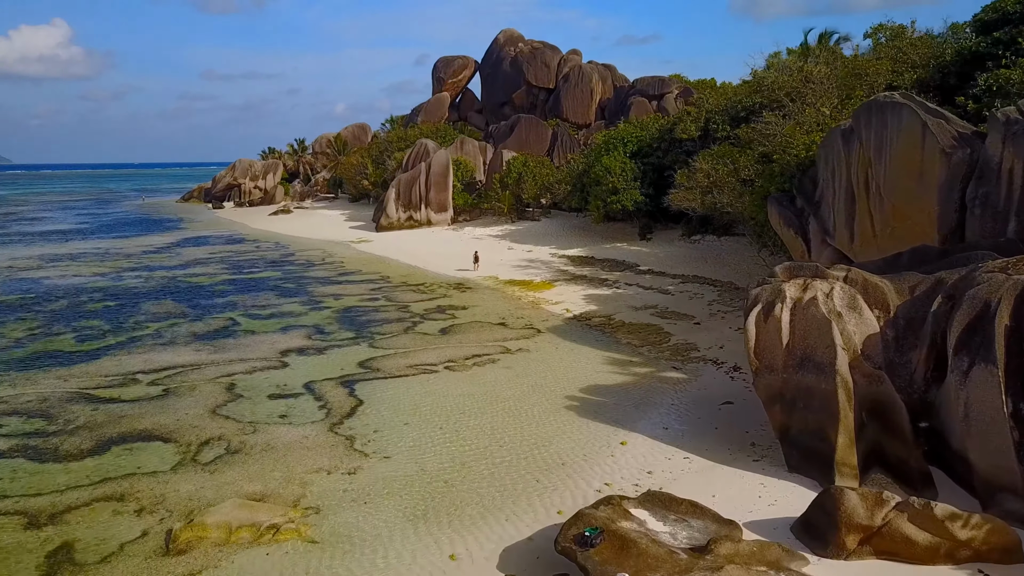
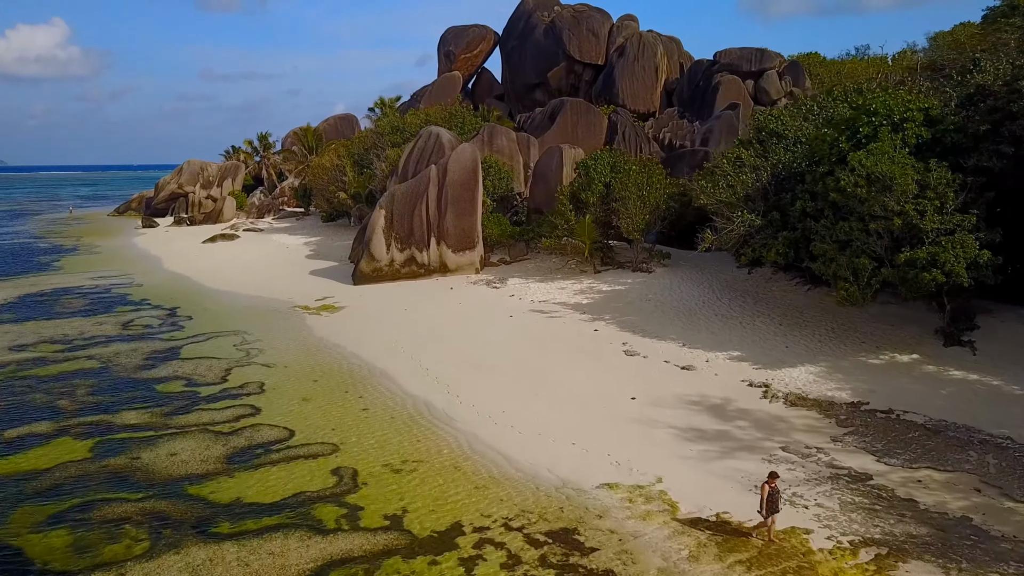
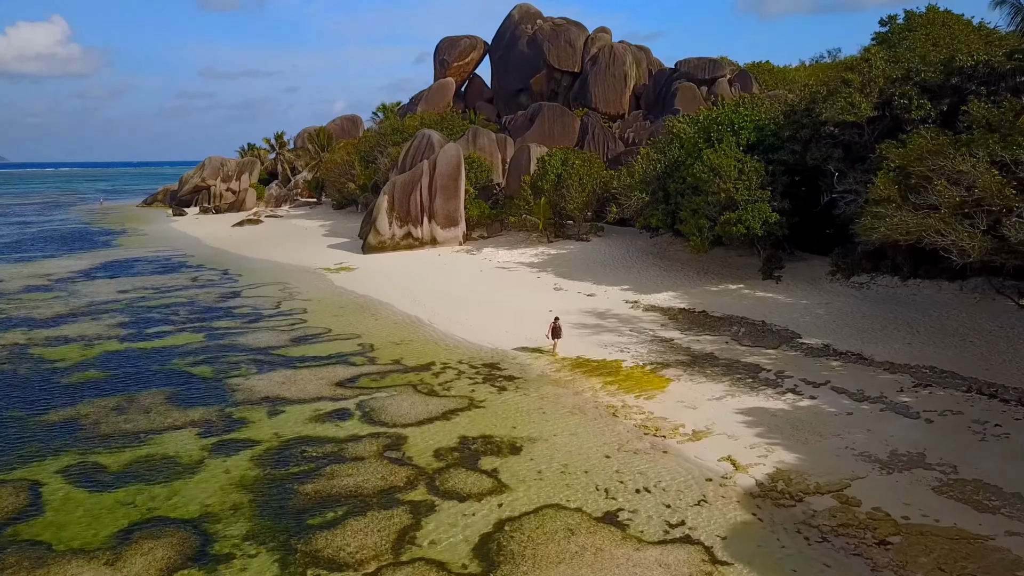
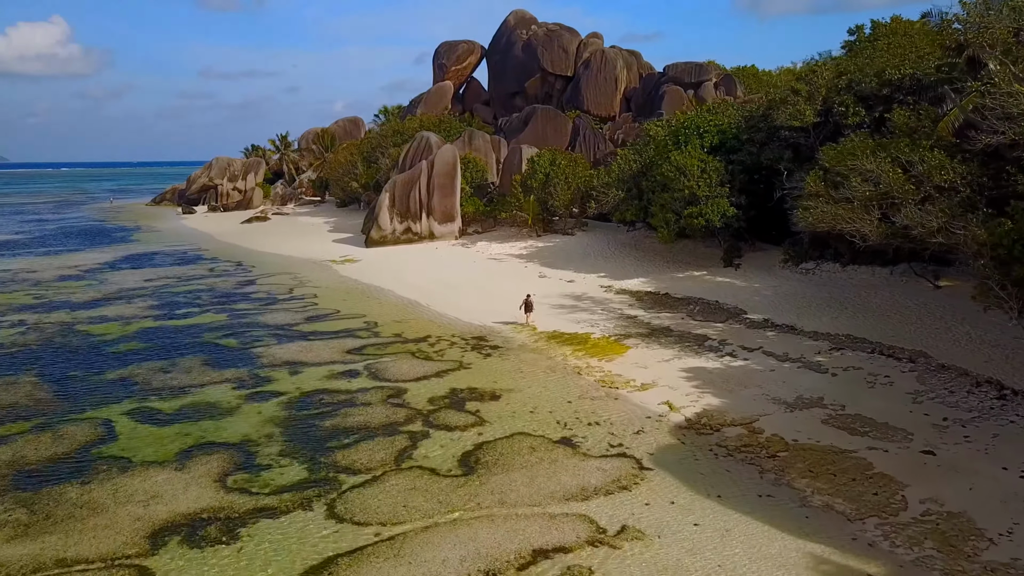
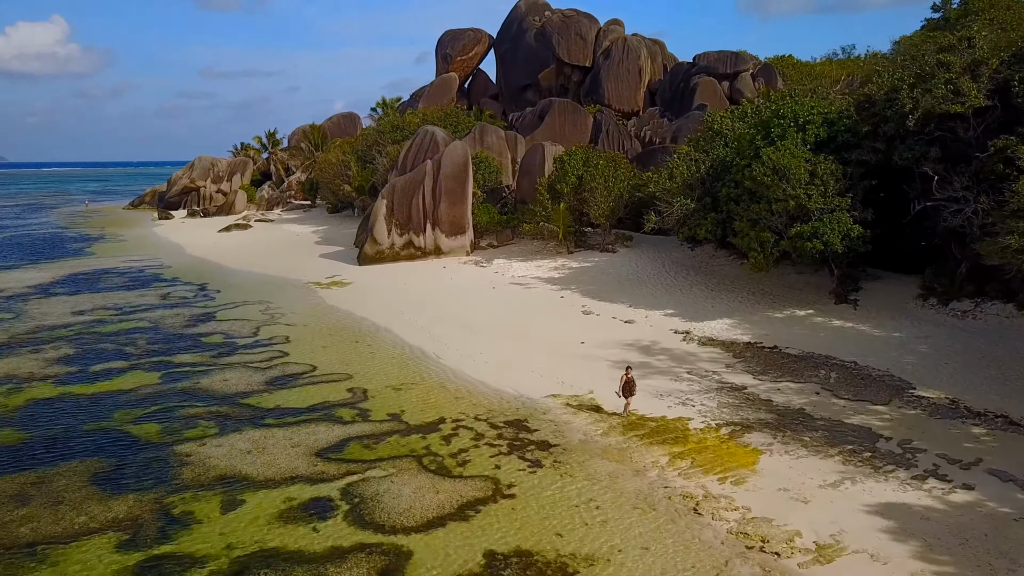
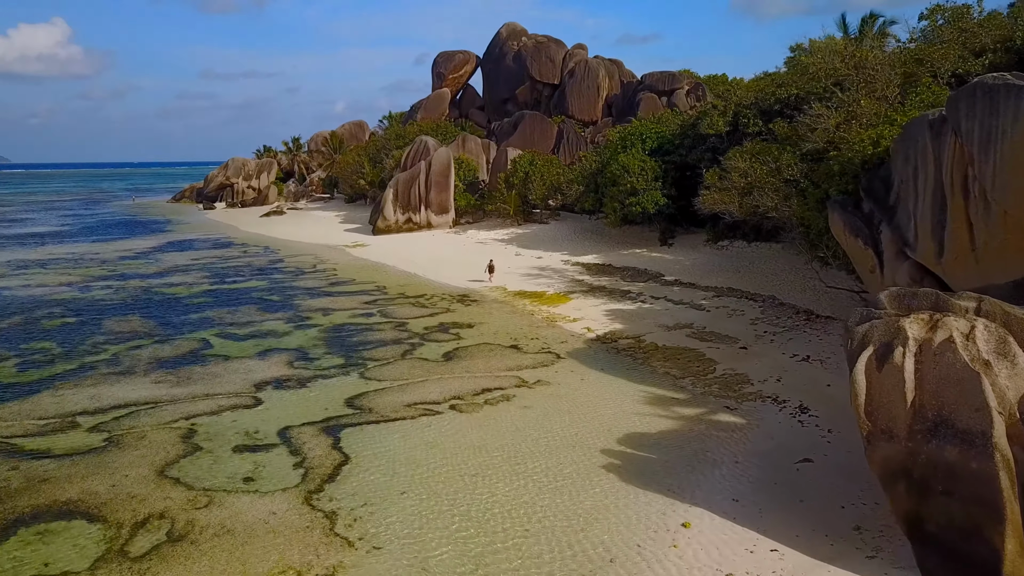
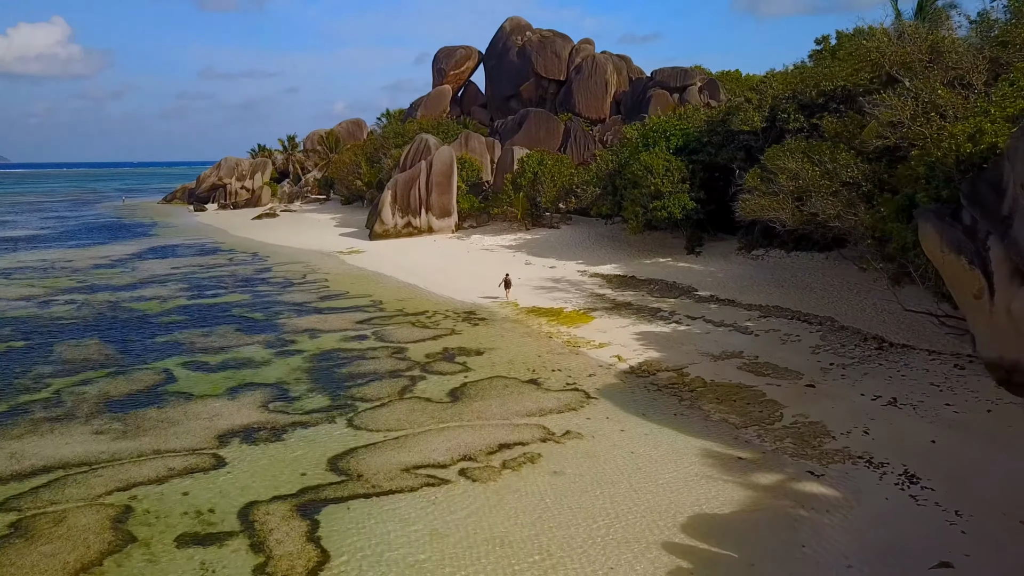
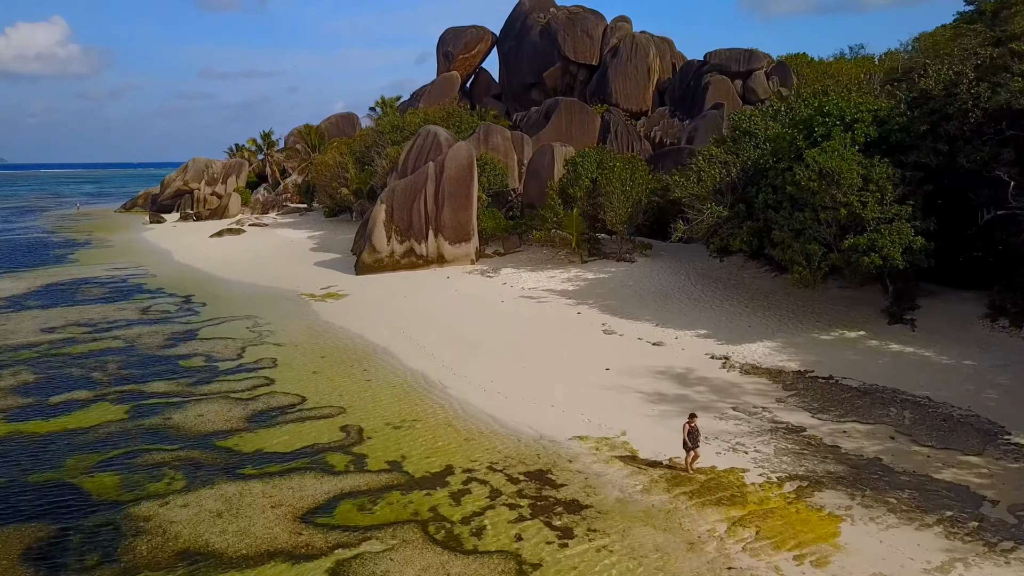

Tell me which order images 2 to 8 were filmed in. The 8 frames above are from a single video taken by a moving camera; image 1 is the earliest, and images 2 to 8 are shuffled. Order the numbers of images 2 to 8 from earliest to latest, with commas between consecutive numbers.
6, 7, 4, 3, 5, 8, 2
